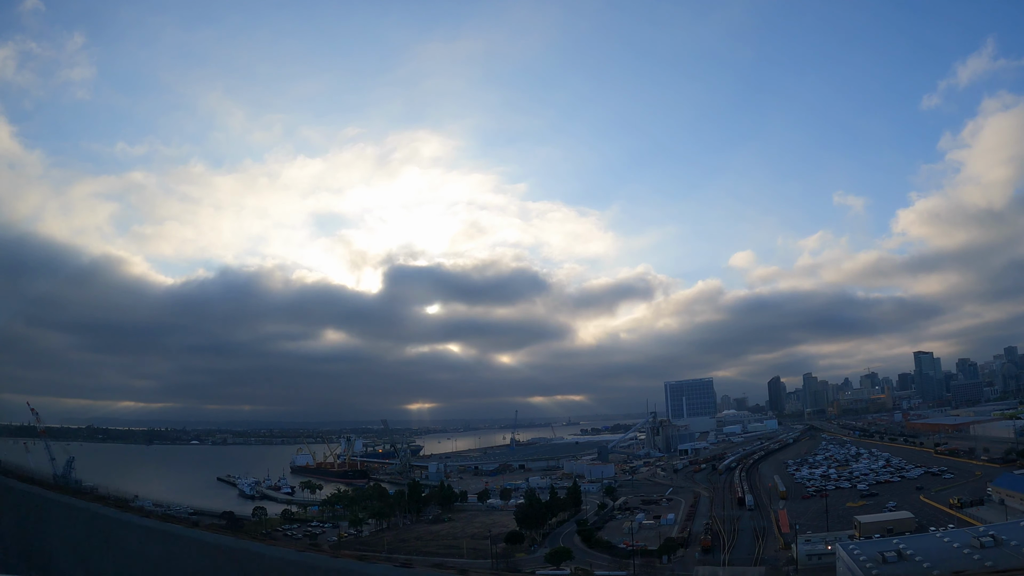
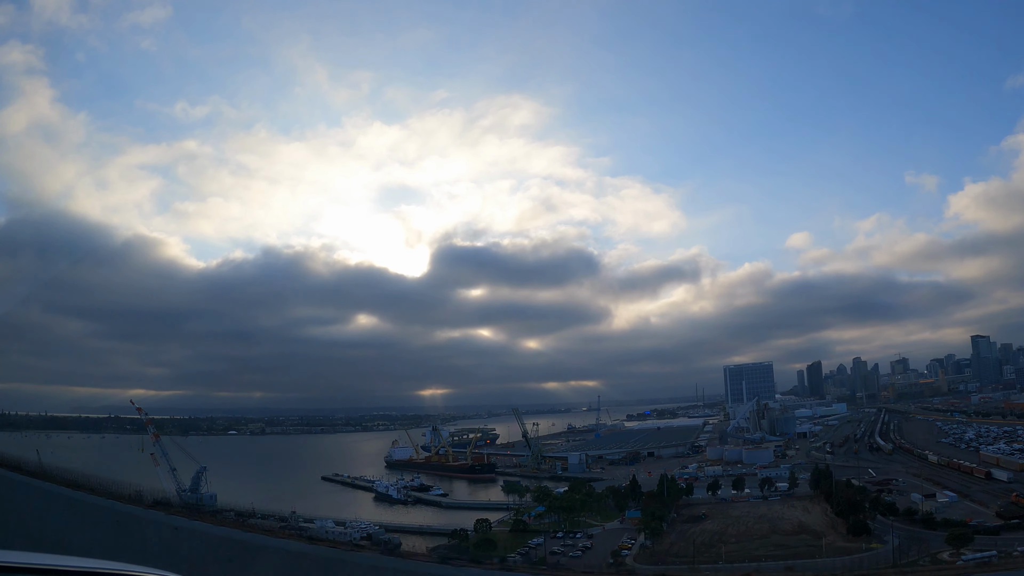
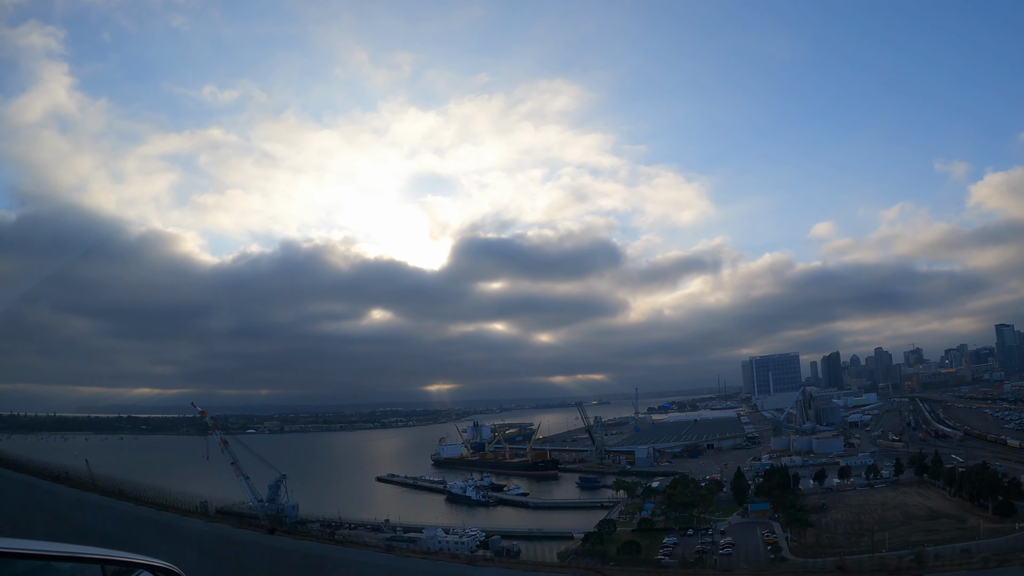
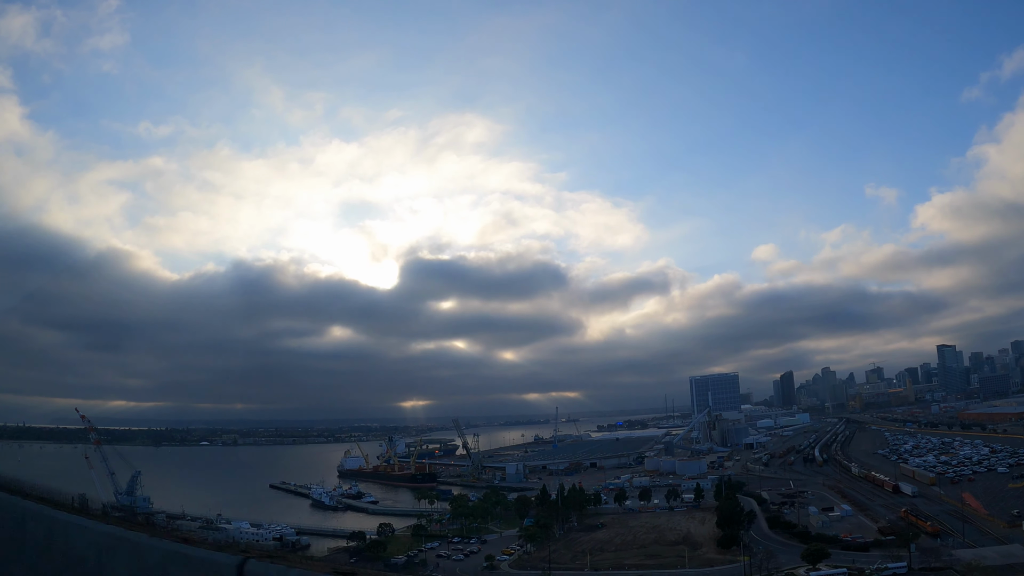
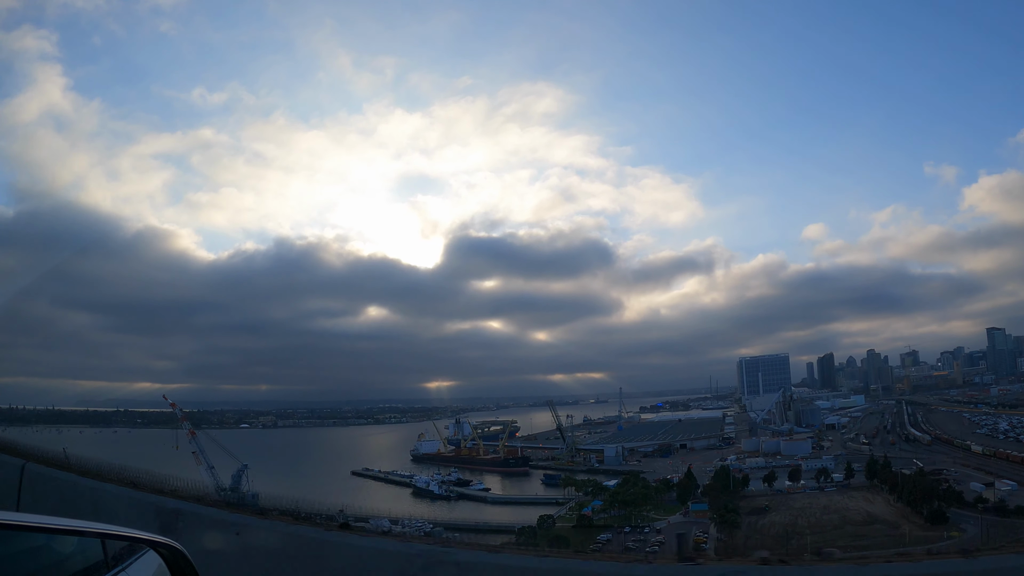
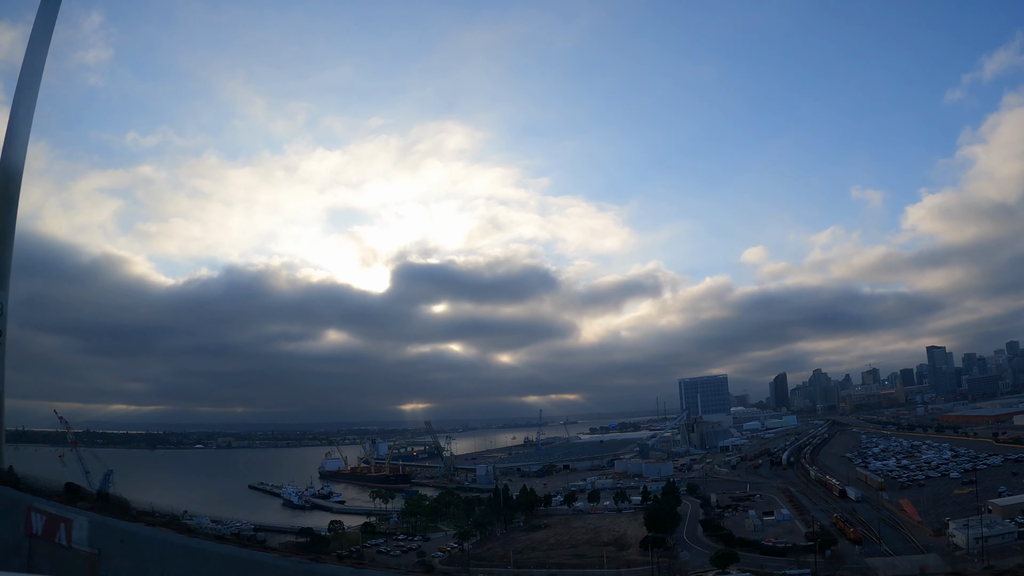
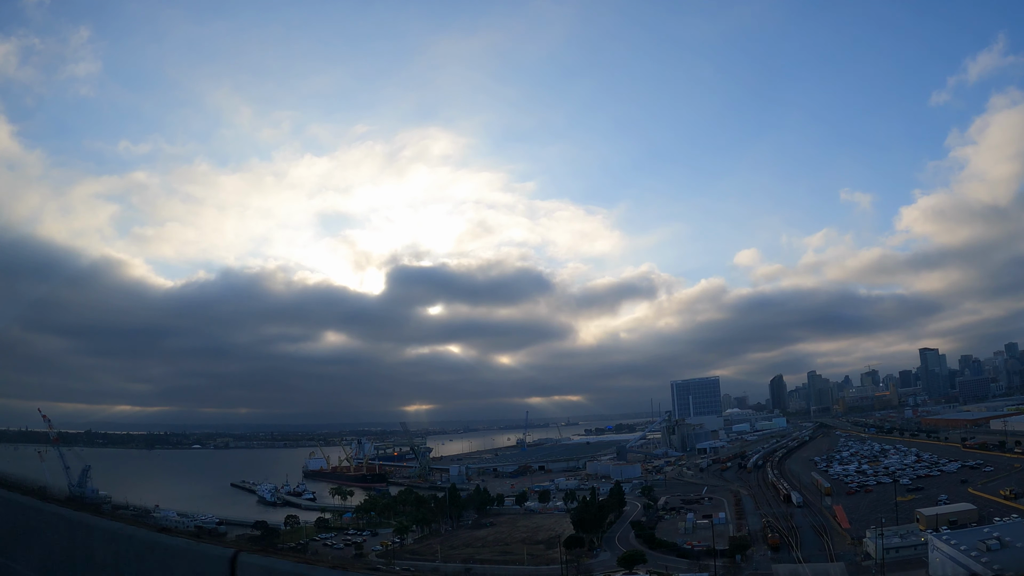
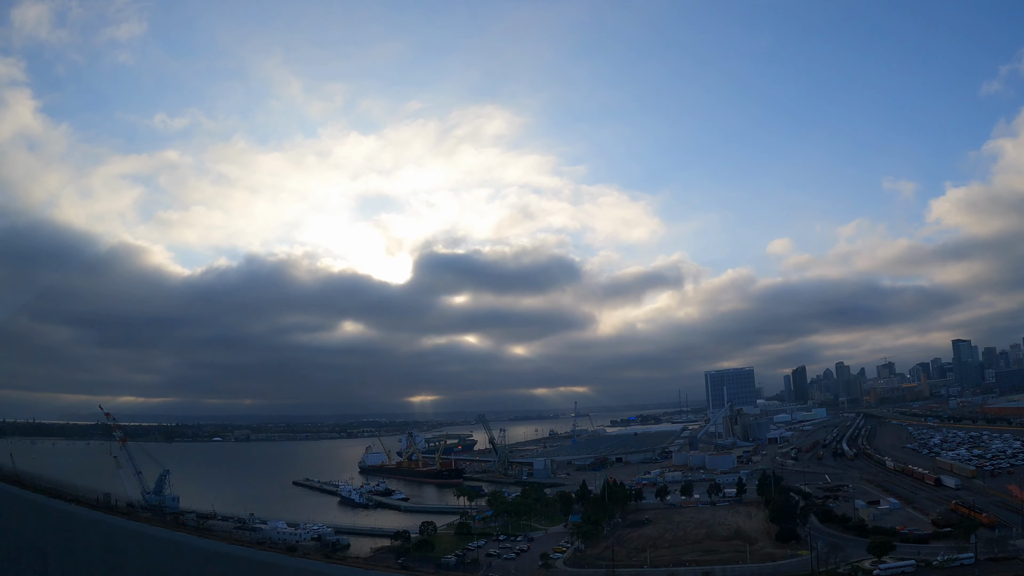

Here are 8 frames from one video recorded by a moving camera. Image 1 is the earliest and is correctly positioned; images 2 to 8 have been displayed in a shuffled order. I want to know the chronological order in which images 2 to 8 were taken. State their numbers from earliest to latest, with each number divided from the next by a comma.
7, 6, 4, 8, 2, 5, 3
